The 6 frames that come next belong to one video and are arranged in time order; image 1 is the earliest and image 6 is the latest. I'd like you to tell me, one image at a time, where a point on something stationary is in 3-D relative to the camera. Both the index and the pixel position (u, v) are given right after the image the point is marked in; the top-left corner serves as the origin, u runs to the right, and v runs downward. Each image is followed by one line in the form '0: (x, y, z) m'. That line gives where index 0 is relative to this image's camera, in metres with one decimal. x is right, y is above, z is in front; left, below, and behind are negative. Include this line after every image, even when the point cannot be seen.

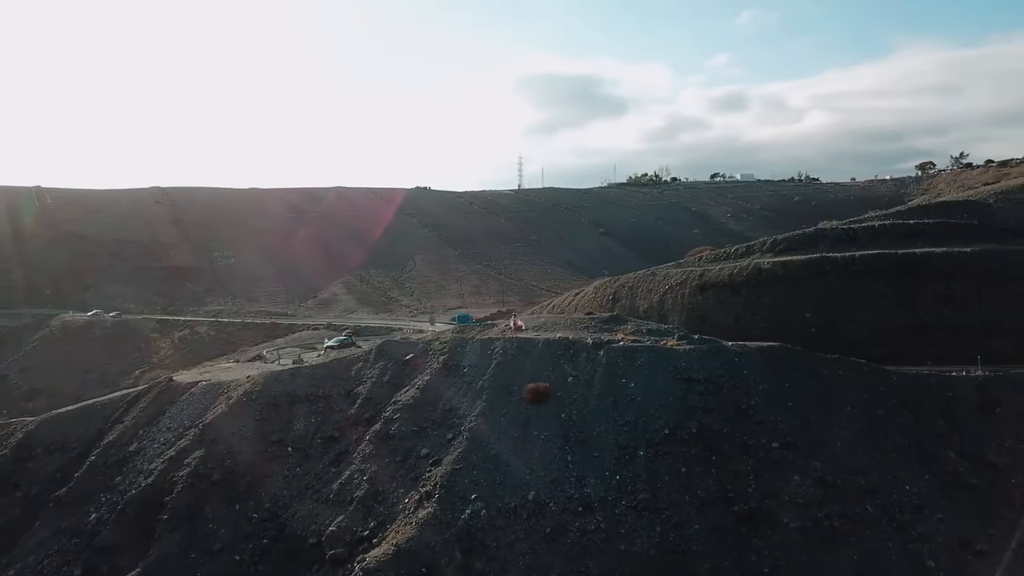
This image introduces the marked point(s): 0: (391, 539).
0: (-2.8, -6.0, +17.3) m
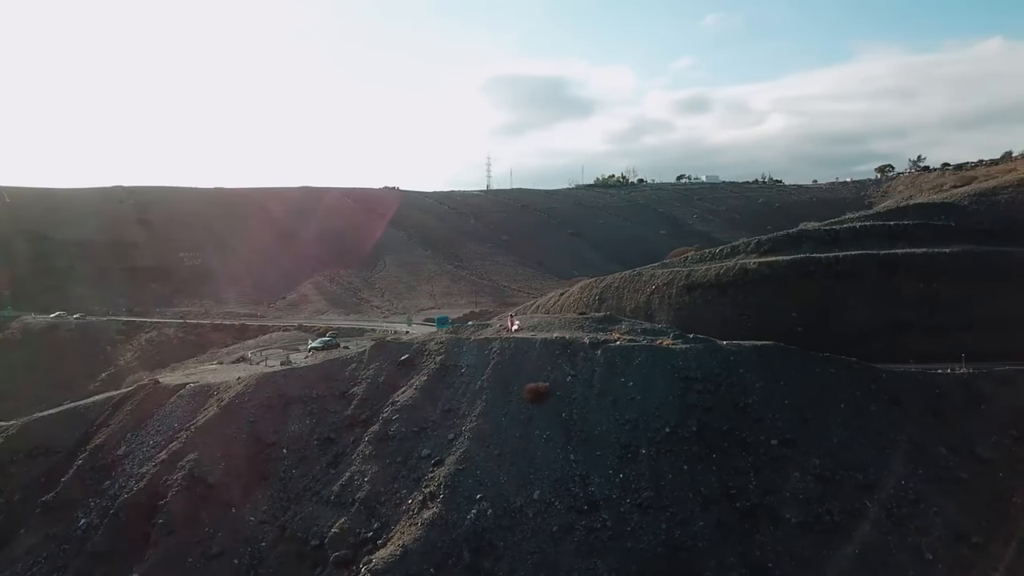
0: (-2.7, -6.0, +17.2) m
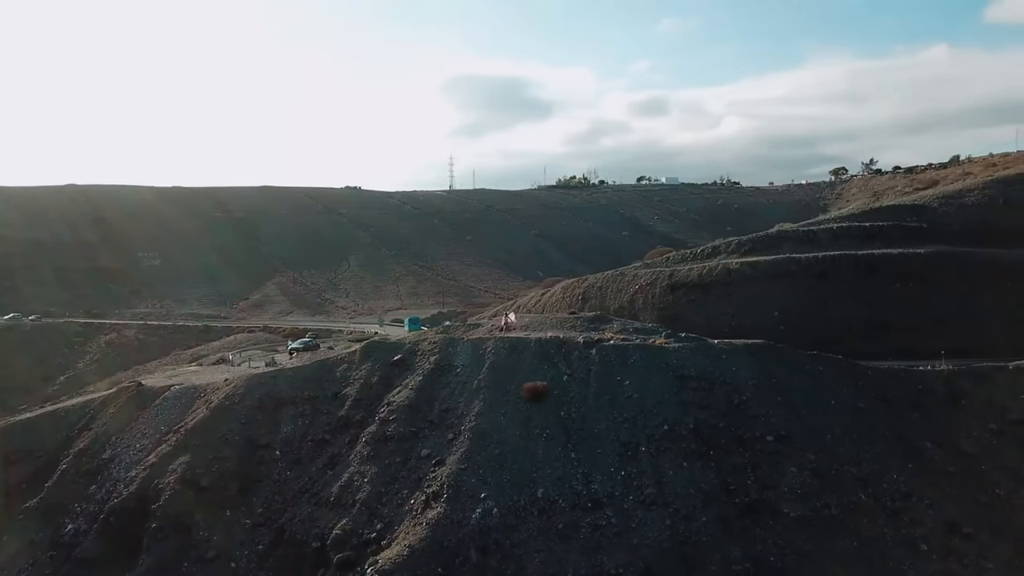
0: (-2.6, -6.0, +17.1) m
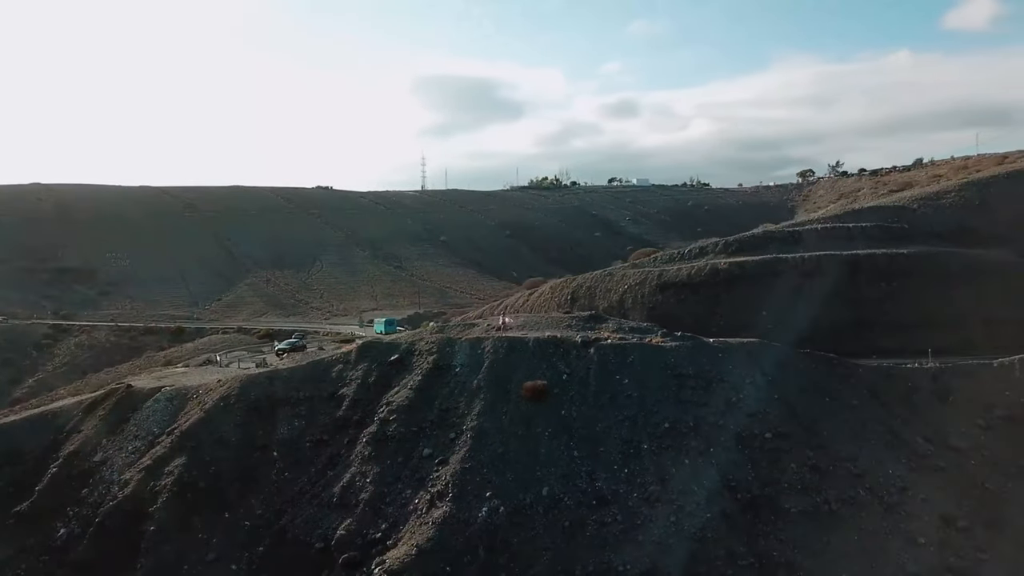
0: (-2.4, -6.0, +17.1) m
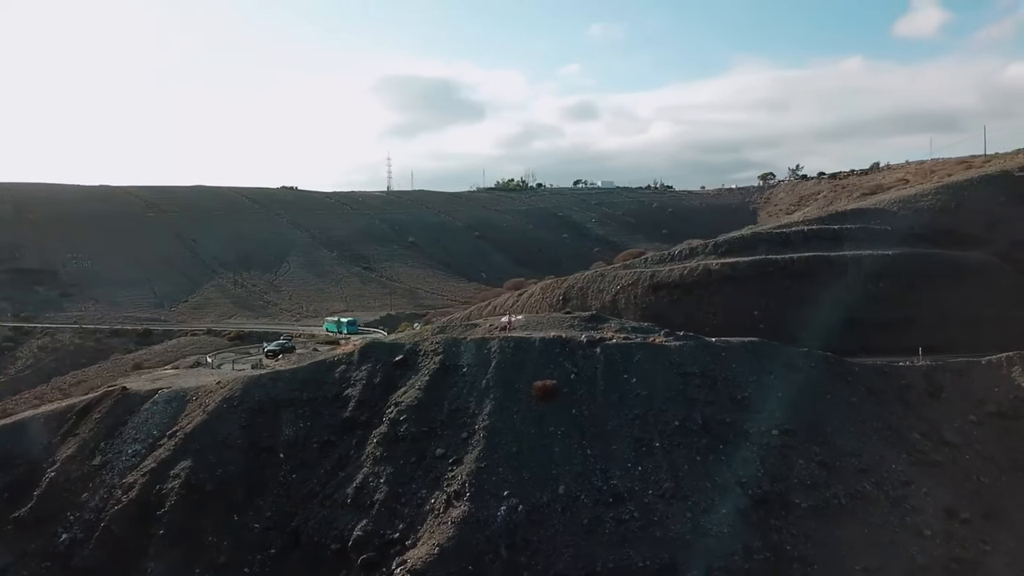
0: (-2.0, -6.0, +17.1) m
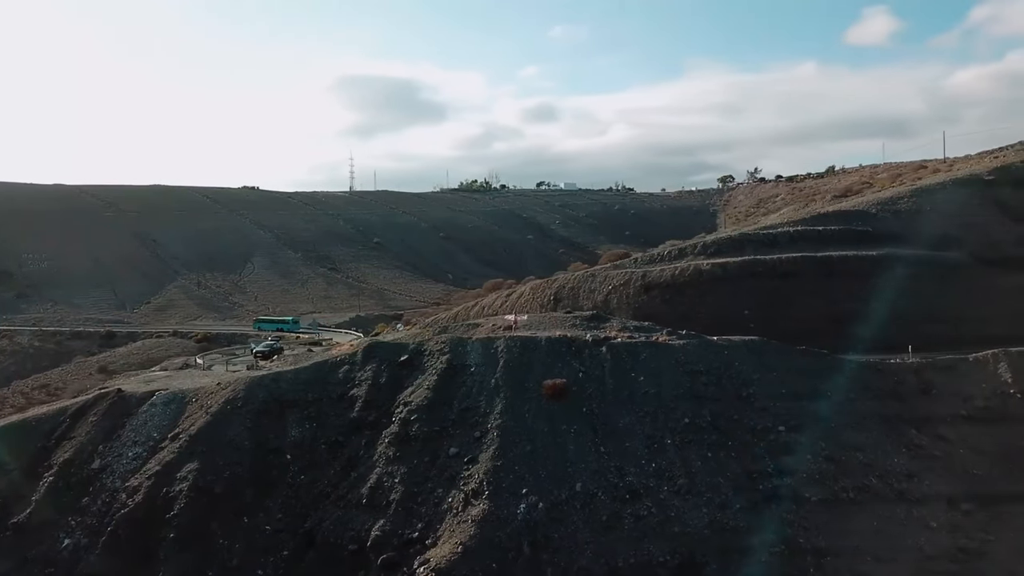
0: (-1.5, -6.0, +17.1) m
